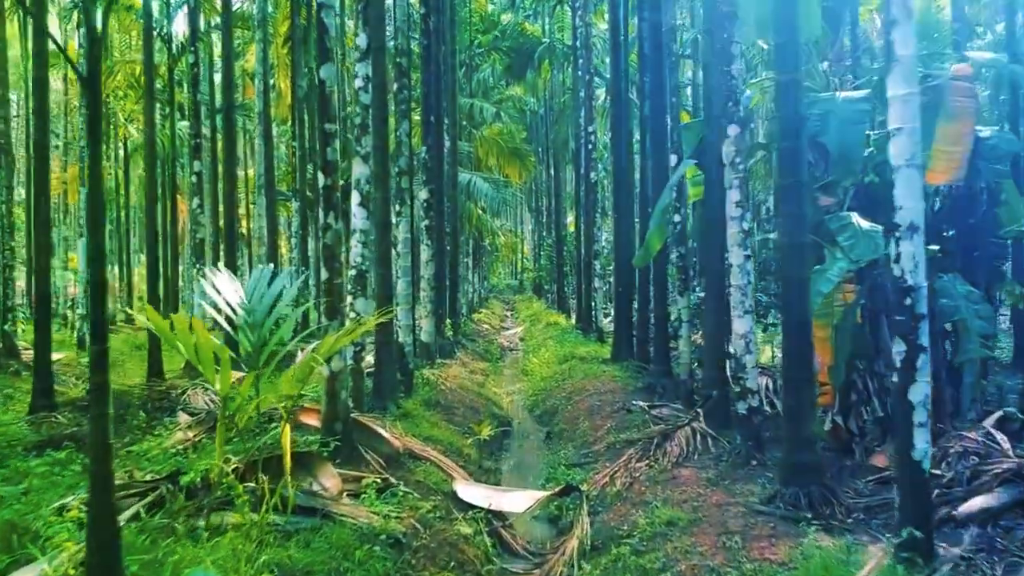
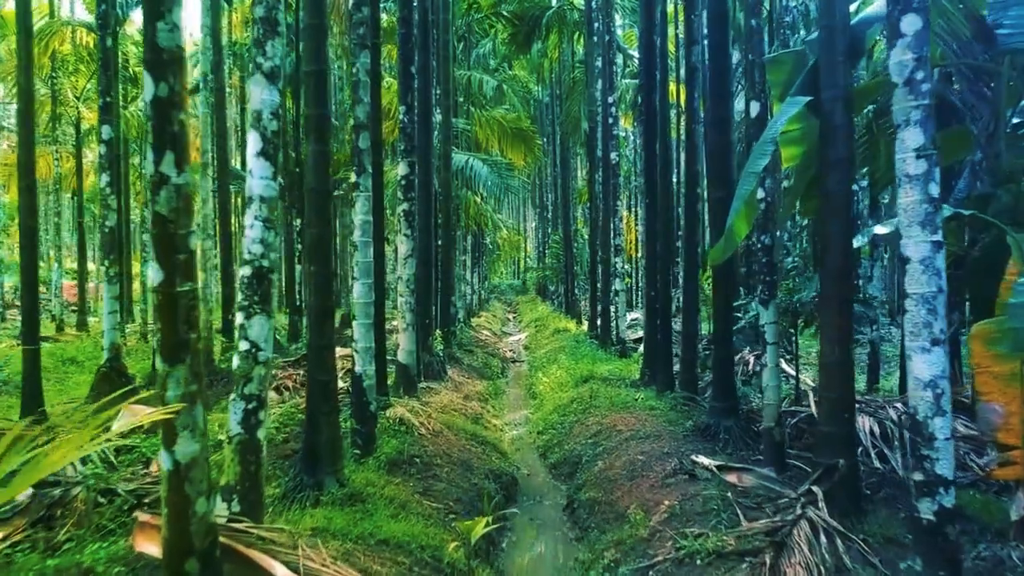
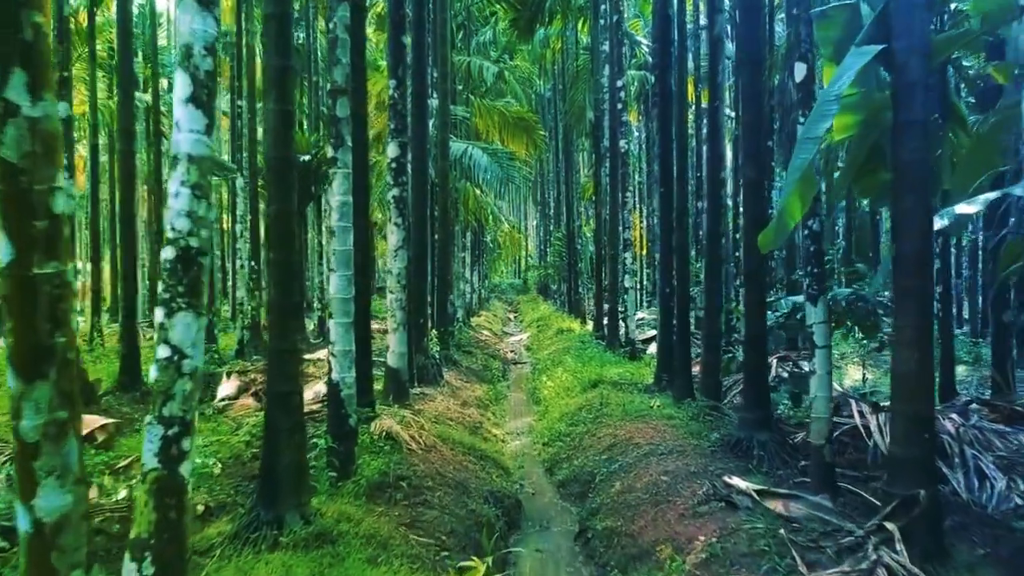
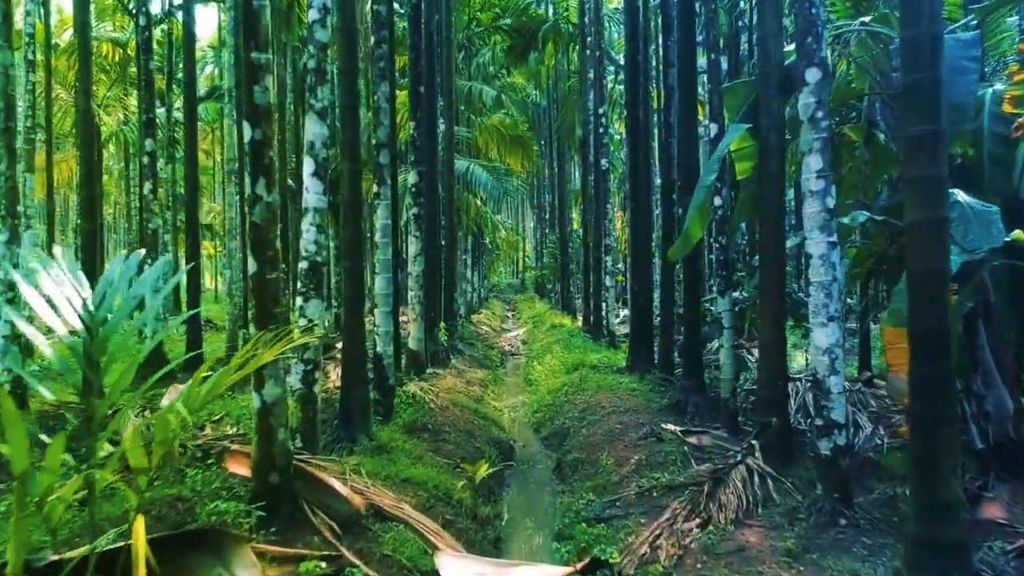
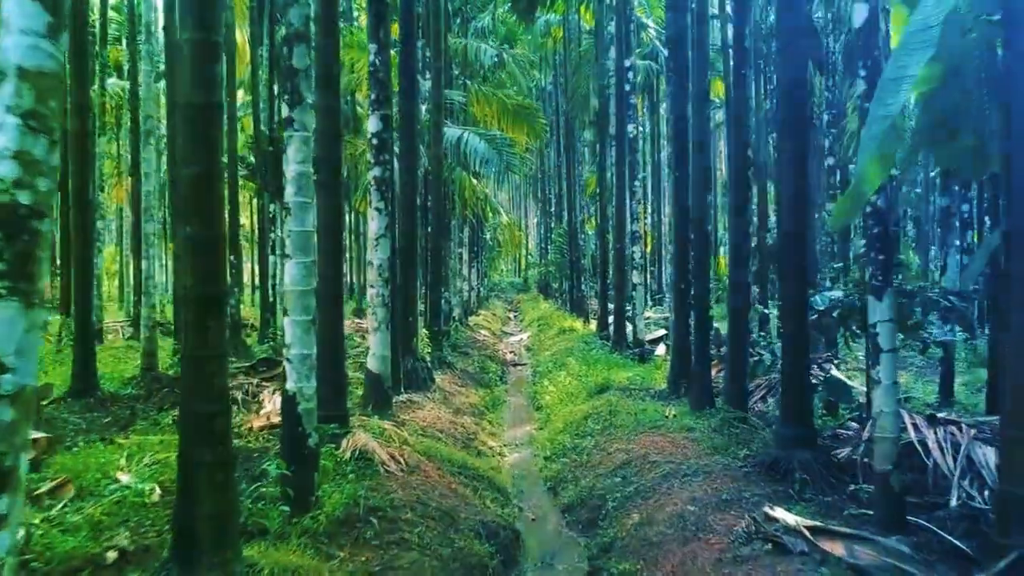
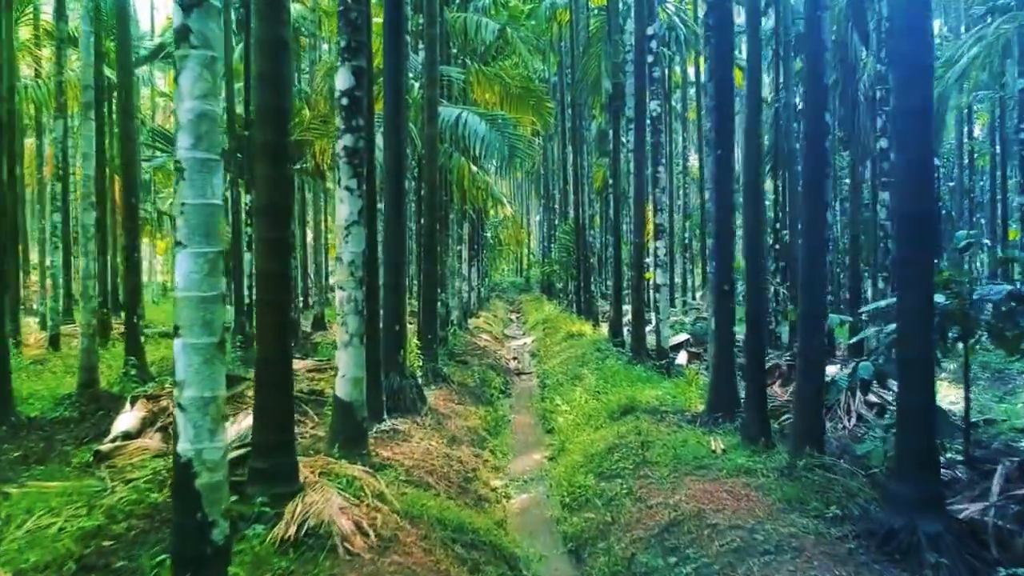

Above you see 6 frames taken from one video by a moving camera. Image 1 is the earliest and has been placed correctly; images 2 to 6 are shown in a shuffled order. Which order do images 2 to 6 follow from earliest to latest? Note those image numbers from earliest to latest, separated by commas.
4, 2, 3, 5, 6
